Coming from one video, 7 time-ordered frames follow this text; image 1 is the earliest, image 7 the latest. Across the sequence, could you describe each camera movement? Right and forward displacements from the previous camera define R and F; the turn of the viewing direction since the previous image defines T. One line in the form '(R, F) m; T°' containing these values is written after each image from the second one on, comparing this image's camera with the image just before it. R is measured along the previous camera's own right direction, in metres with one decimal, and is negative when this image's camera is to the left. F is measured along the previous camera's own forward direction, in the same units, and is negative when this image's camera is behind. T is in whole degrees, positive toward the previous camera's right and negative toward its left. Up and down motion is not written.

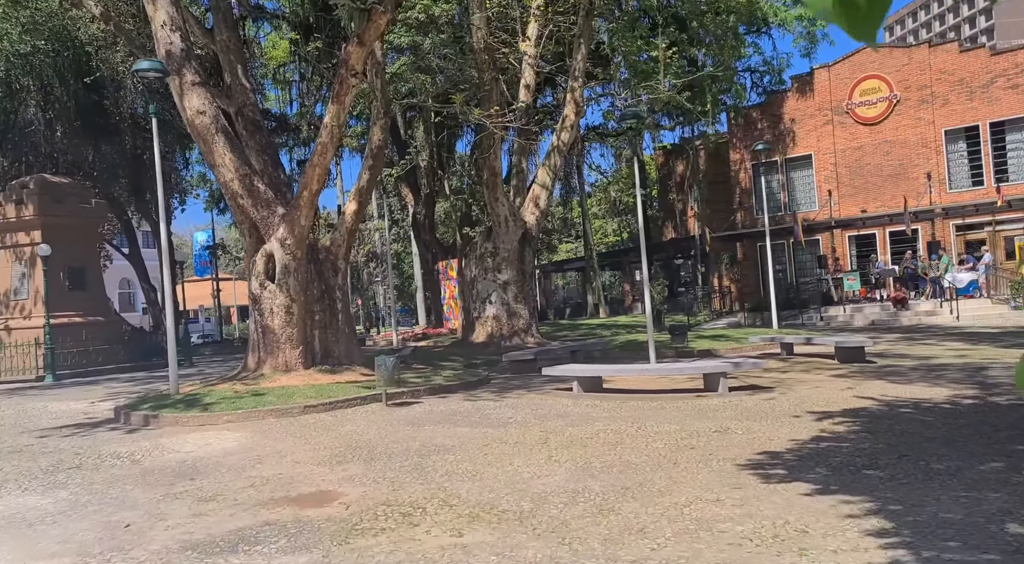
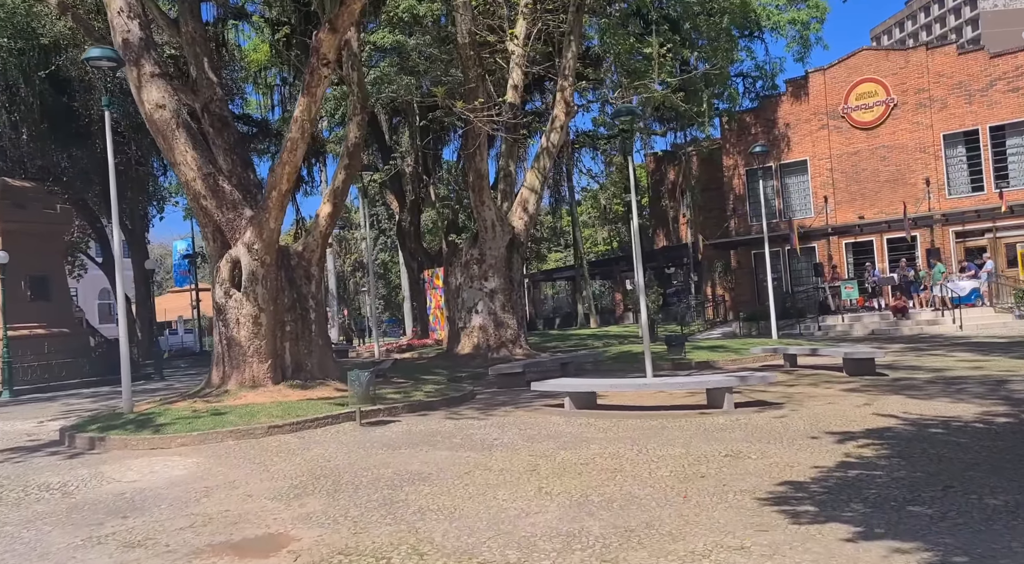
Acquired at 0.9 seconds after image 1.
(0.0, +1.0) m; +1°
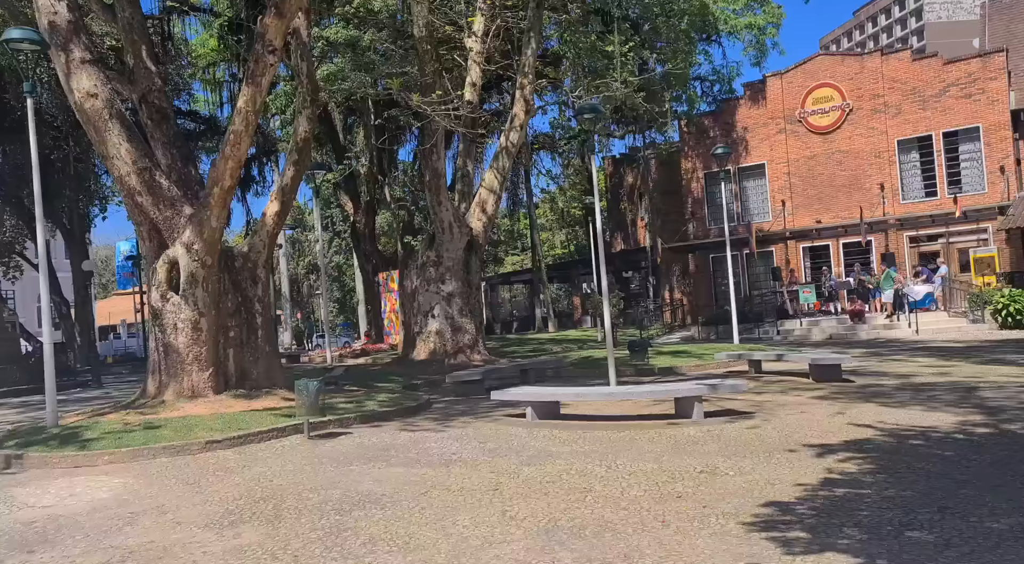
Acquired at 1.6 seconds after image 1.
(0.0, +0.6) m; +3°
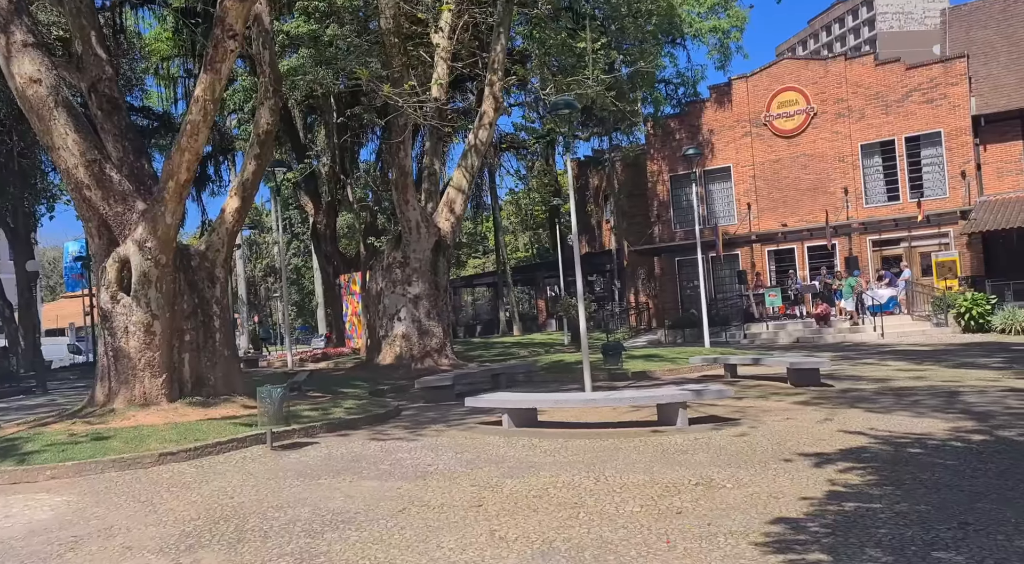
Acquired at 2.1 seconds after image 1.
(-0.2, +0.5) m; +3°
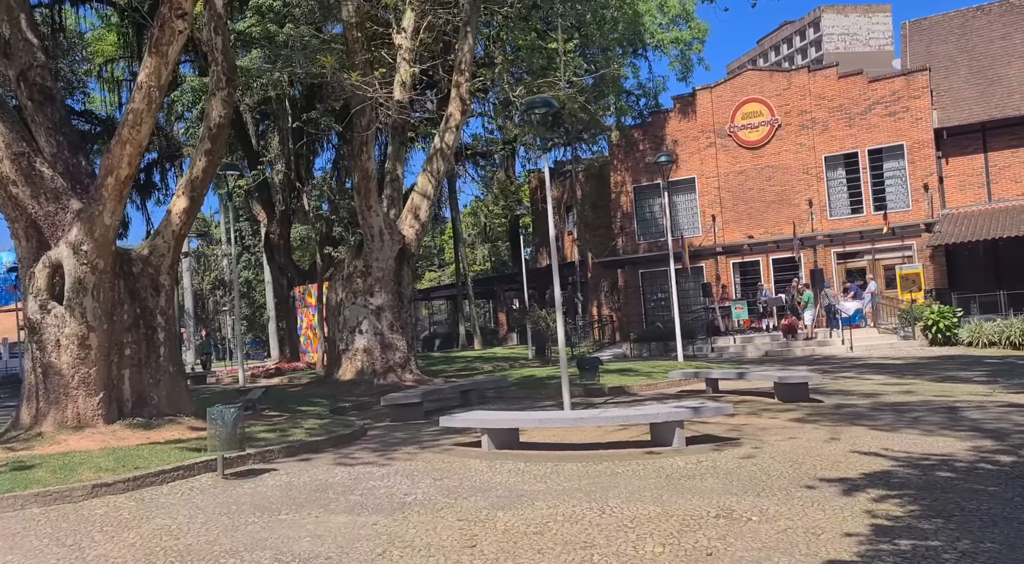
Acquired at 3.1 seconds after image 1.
(-0.3, +1.0) m; +3°
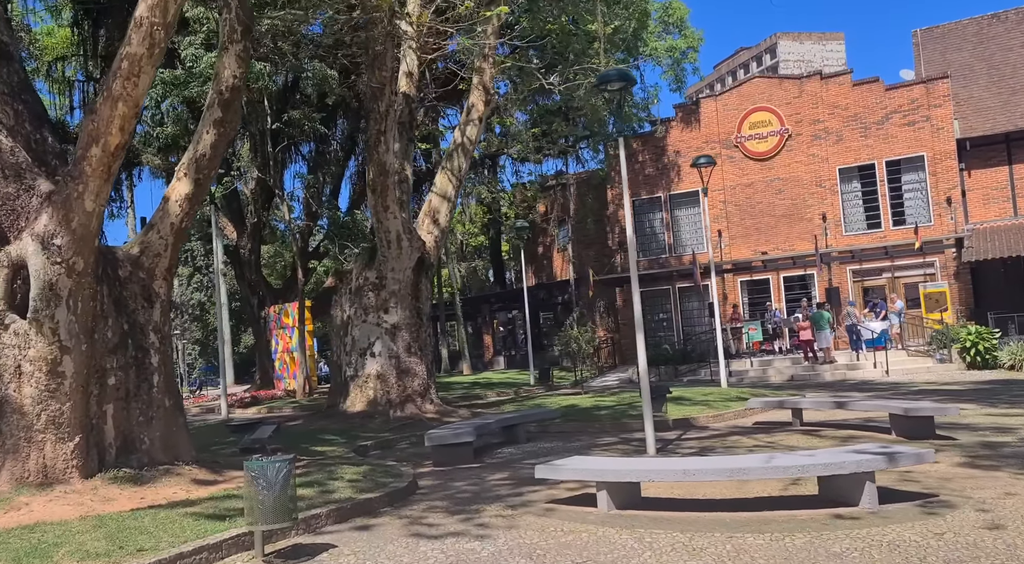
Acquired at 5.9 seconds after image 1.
(-1.5, +2.5) m; +3°
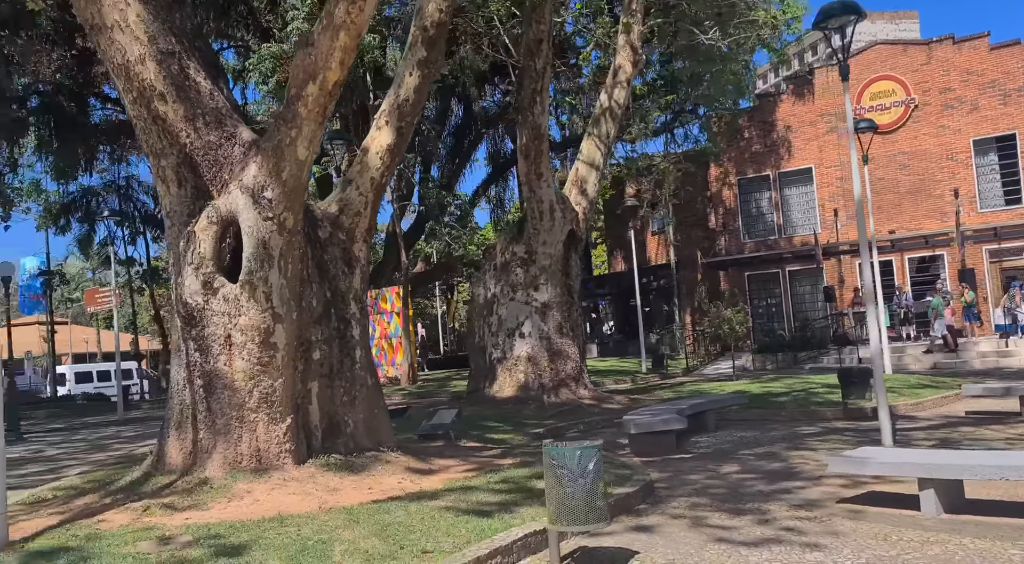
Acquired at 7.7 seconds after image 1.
(-1.7, +1.1) m; -3°
